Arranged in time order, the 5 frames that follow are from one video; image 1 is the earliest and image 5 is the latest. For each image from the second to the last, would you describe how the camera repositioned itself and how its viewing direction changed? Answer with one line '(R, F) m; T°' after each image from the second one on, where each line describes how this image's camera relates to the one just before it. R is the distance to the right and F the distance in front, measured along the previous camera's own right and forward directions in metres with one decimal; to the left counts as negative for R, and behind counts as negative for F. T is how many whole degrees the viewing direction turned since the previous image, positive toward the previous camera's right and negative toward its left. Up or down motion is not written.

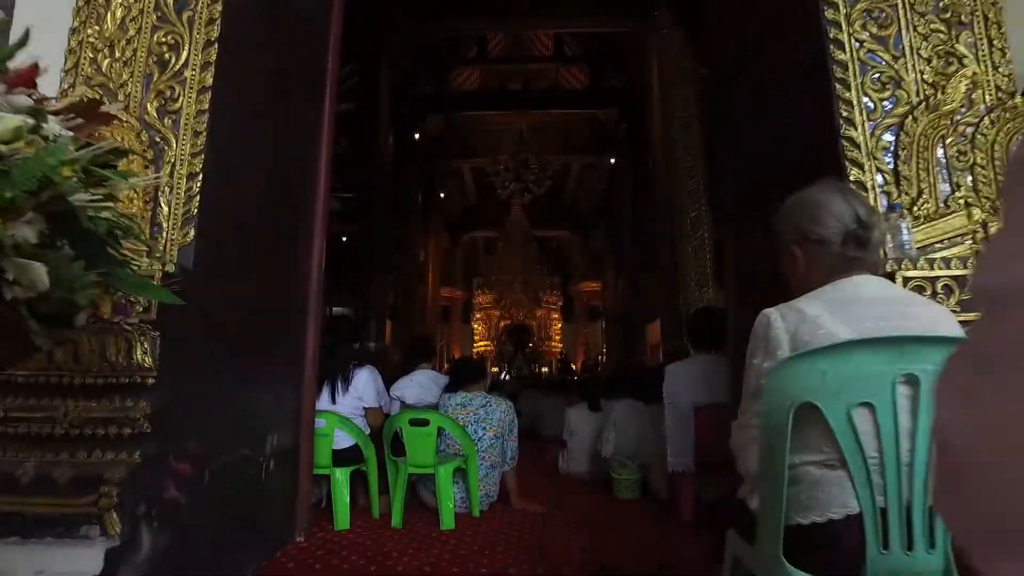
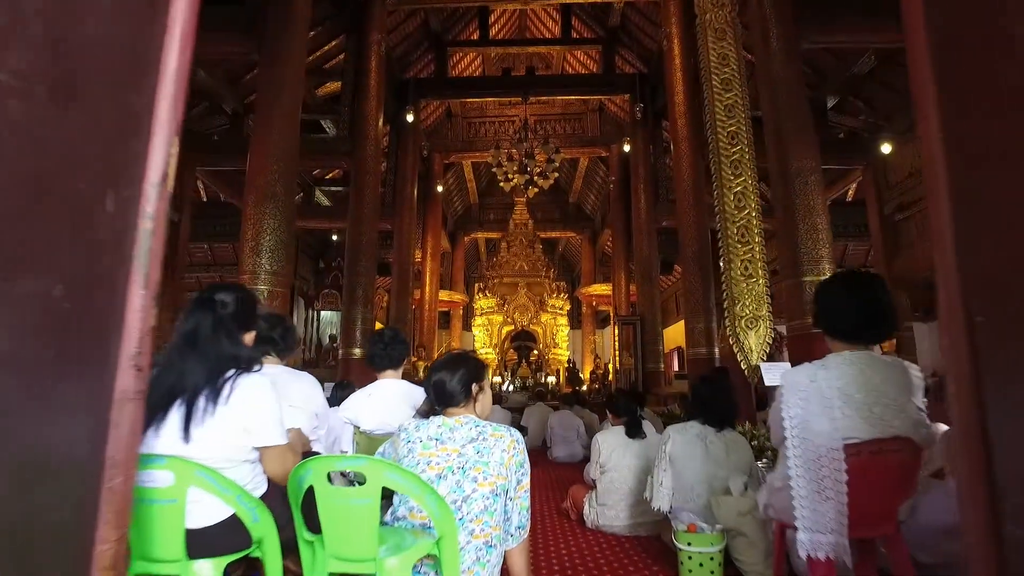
(0.0, +1.0) m; 0°
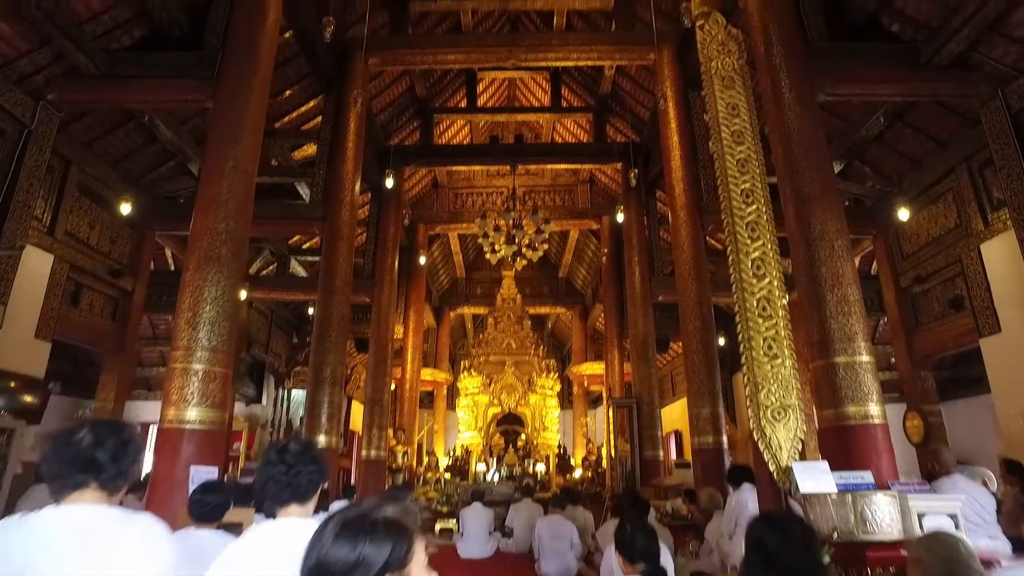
(0.0, +0.7) m; +1°
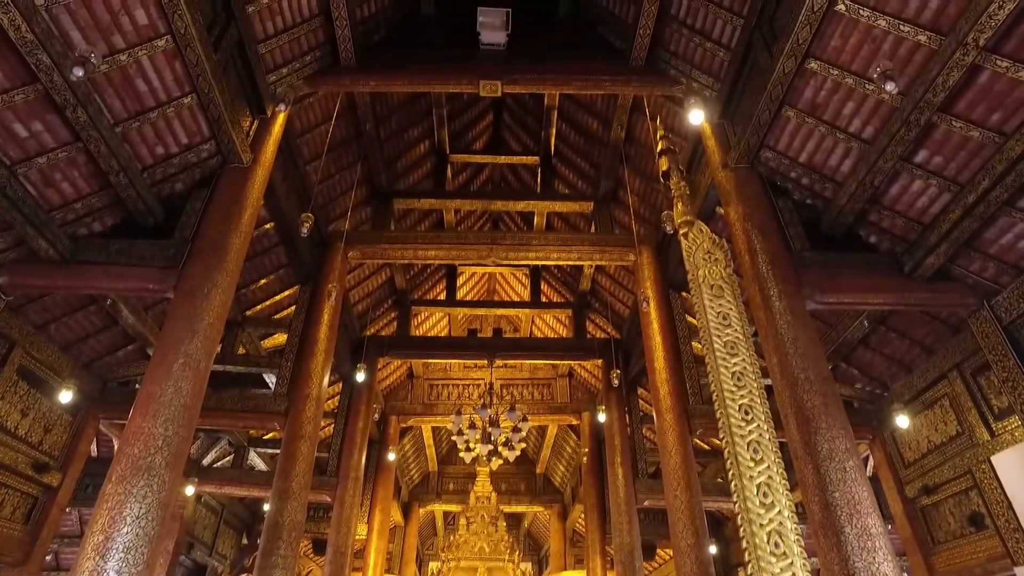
(0.0, +0.3) m; +2°
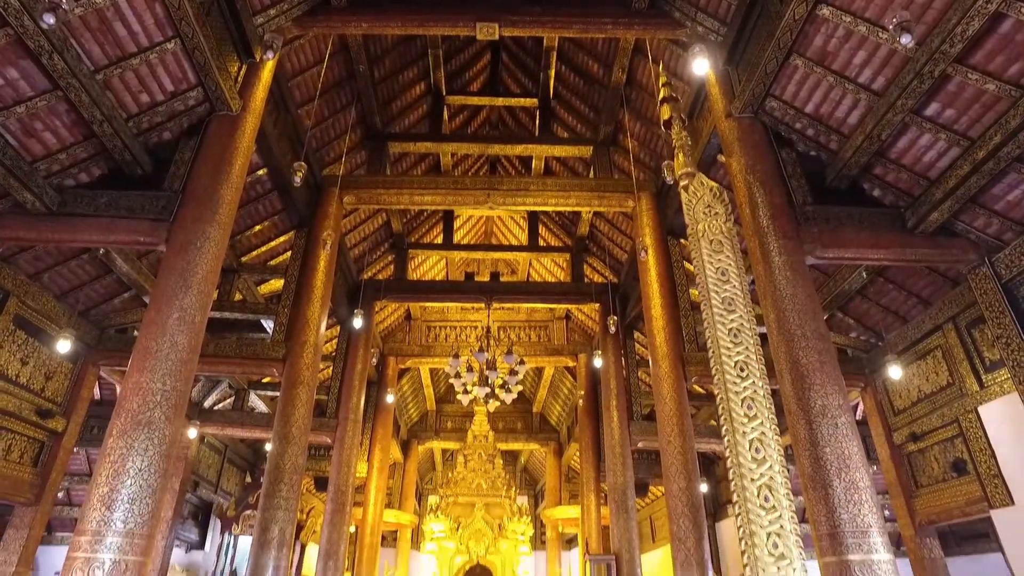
(0.0, +0.1) m; 0°
